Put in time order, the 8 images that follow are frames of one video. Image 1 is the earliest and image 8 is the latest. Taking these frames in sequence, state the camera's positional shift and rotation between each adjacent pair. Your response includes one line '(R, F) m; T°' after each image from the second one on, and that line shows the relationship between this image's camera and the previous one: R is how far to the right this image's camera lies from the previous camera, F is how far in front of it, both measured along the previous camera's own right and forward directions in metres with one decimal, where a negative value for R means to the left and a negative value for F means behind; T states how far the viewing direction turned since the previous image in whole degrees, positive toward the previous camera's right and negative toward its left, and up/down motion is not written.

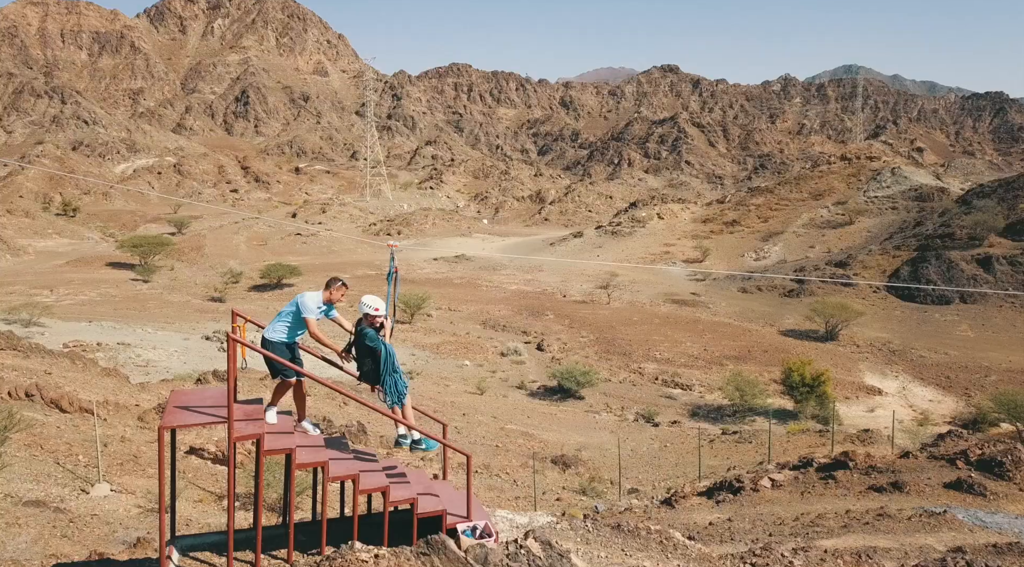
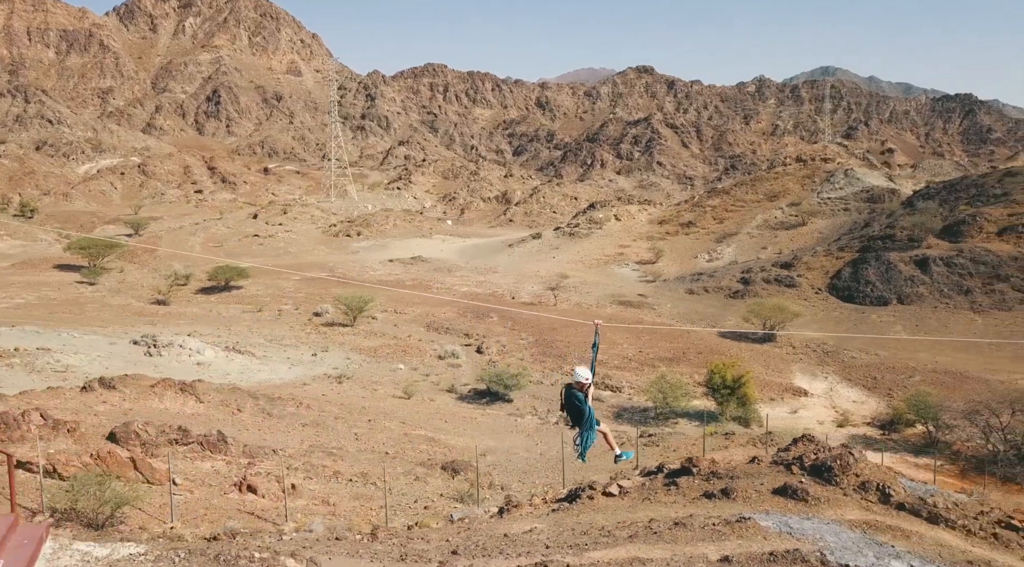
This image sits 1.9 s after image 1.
(+1.2, 0.0) m; +2°
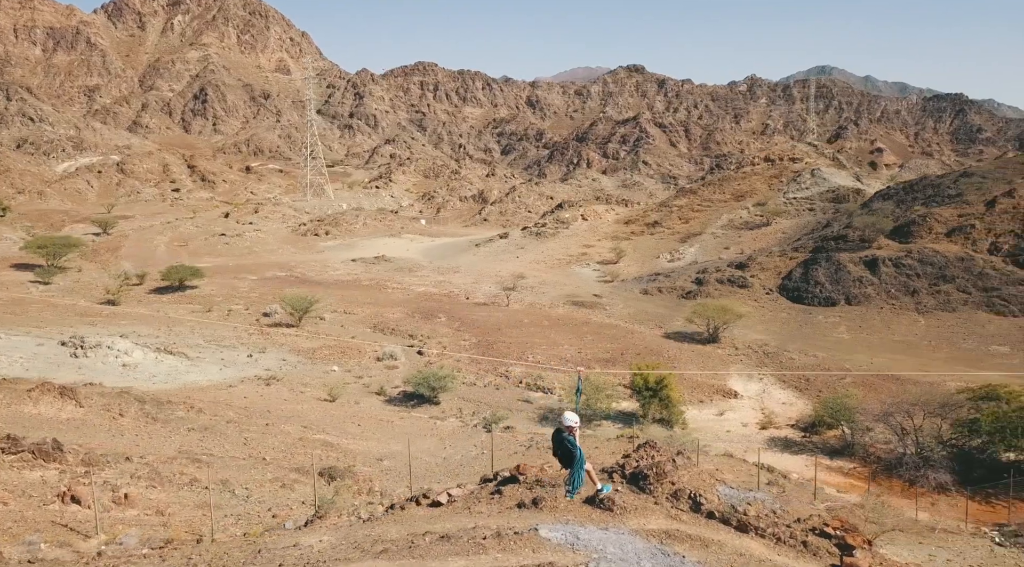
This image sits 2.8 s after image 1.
(+1.5, +0.1) m; +1°
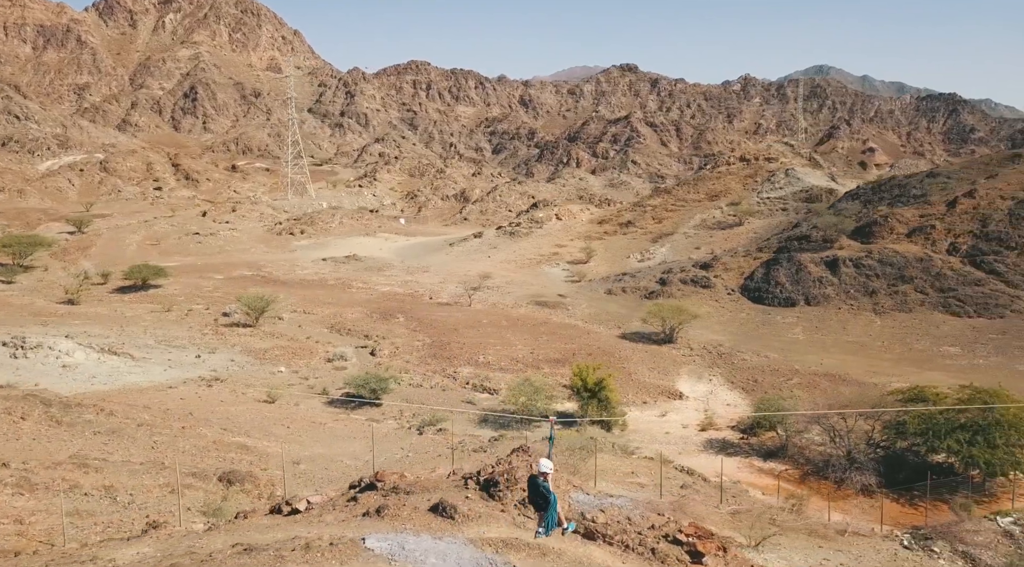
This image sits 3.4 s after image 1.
(+1.2, +0.1) m; 0°
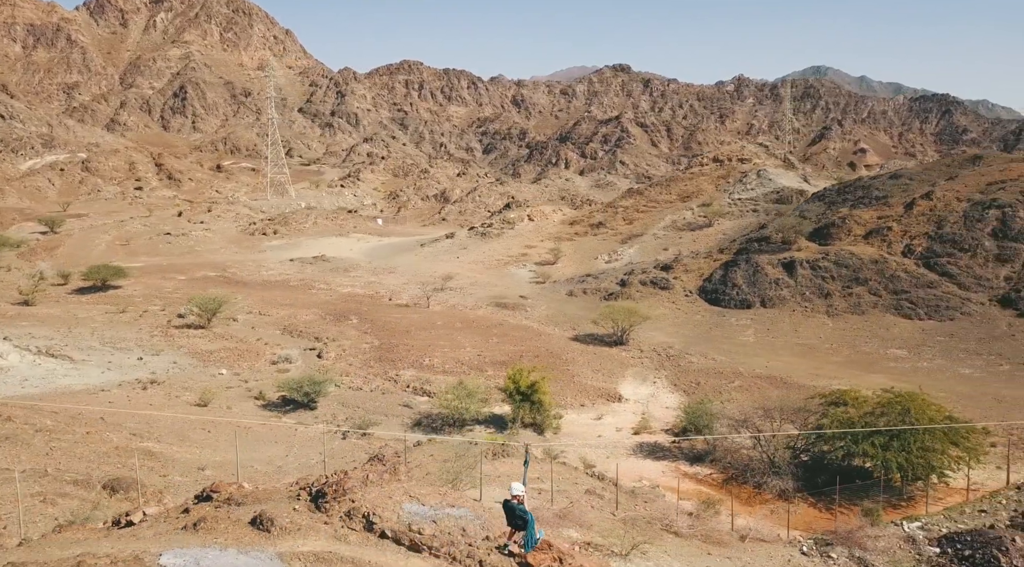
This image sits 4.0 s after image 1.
(+1.3, +0.1) m; 0°
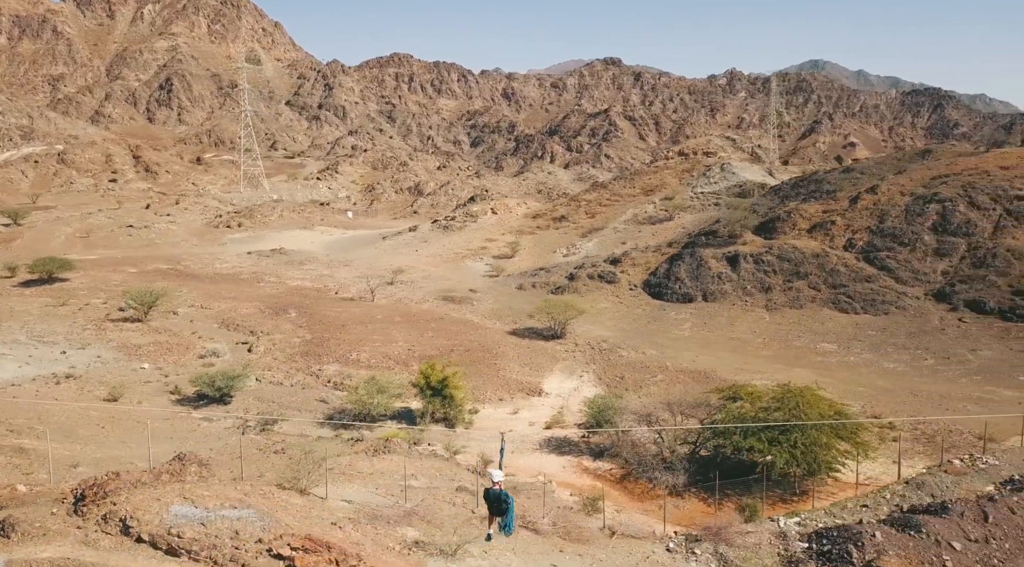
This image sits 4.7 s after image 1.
(+1.7, +0.2) m; +1°
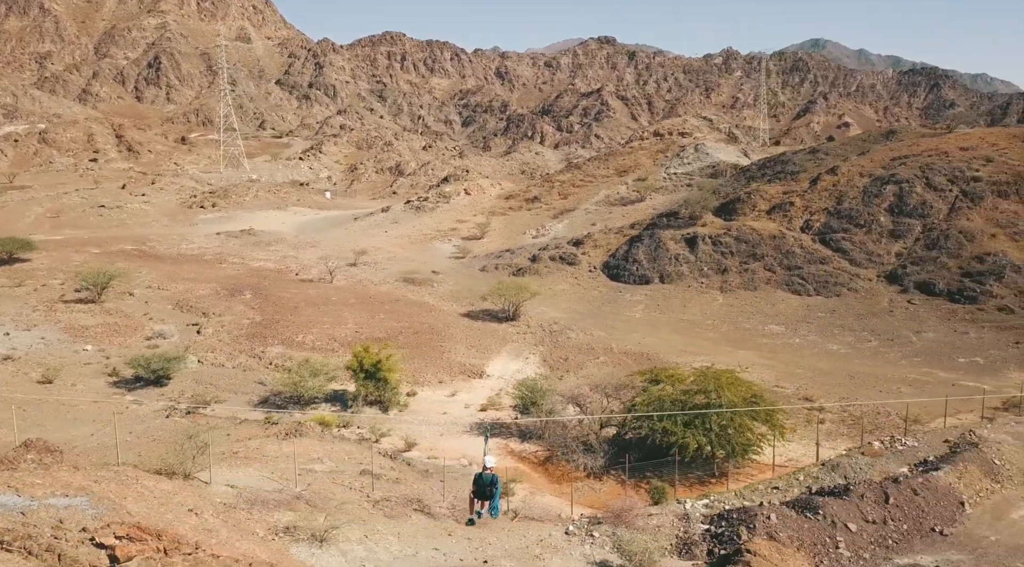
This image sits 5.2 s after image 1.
(+1.2, +0.1) m; 0°
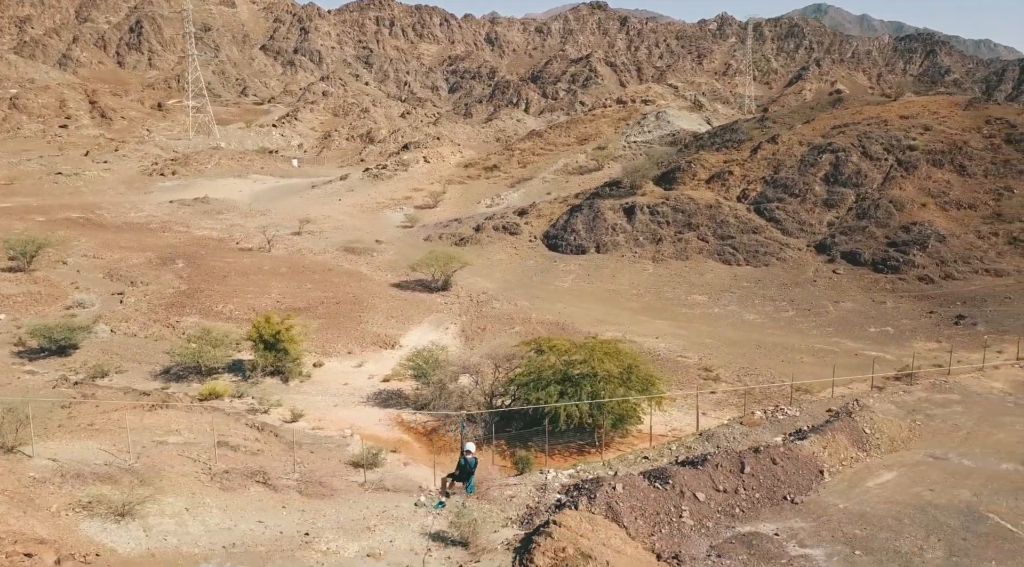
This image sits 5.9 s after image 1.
(+1.9, +0.1) m; +1°
